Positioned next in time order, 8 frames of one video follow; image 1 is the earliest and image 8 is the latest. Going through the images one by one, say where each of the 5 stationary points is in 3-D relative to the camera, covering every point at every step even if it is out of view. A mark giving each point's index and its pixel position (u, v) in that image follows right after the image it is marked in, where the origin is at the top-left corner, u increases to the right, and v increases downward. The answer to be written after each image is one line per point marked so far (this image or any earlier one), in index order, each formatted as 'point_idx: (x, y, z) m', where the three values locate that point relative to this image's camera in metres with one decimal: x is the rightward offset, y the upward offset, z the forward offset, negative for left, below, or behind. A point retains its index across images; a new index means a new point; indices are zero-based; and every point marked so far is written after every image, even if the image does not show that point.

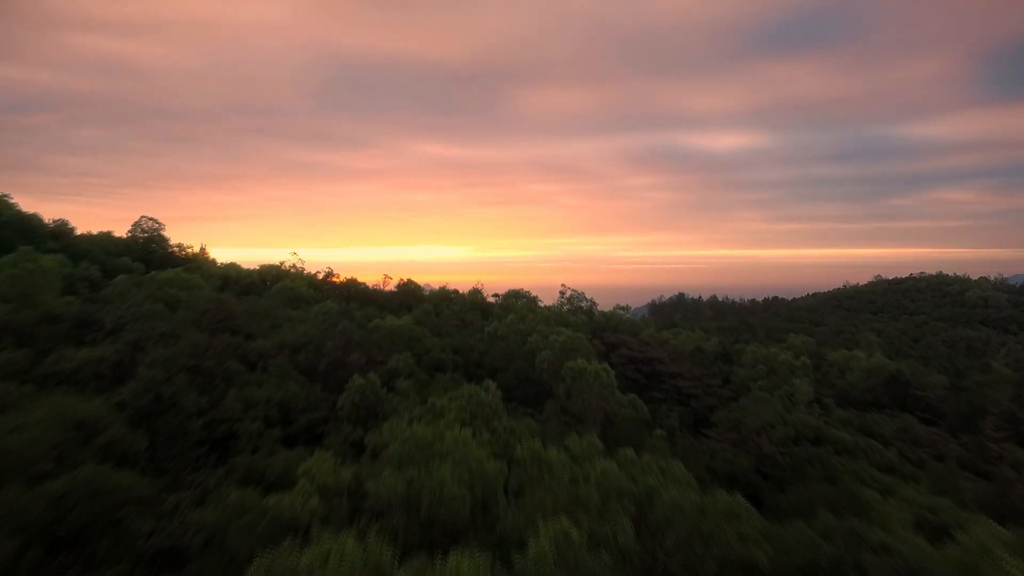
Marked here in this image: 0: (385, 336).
0: (-2.2, -0.9, +8.3) m
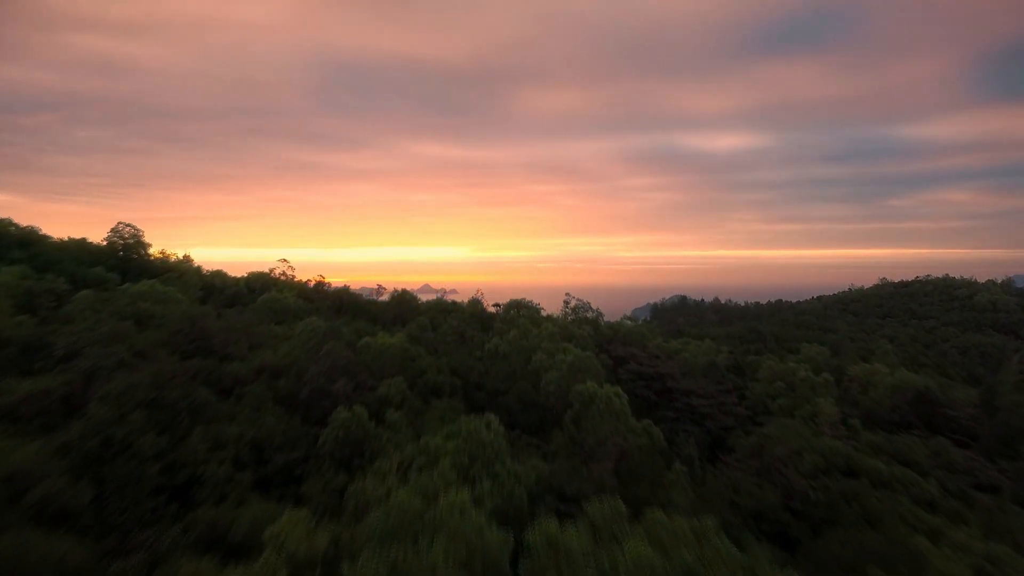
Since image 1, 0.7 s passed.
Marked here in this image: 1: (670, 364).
0: (-2.1, -1.1, +7.6) m
1: (+4.0, -1.9, +12.1) m
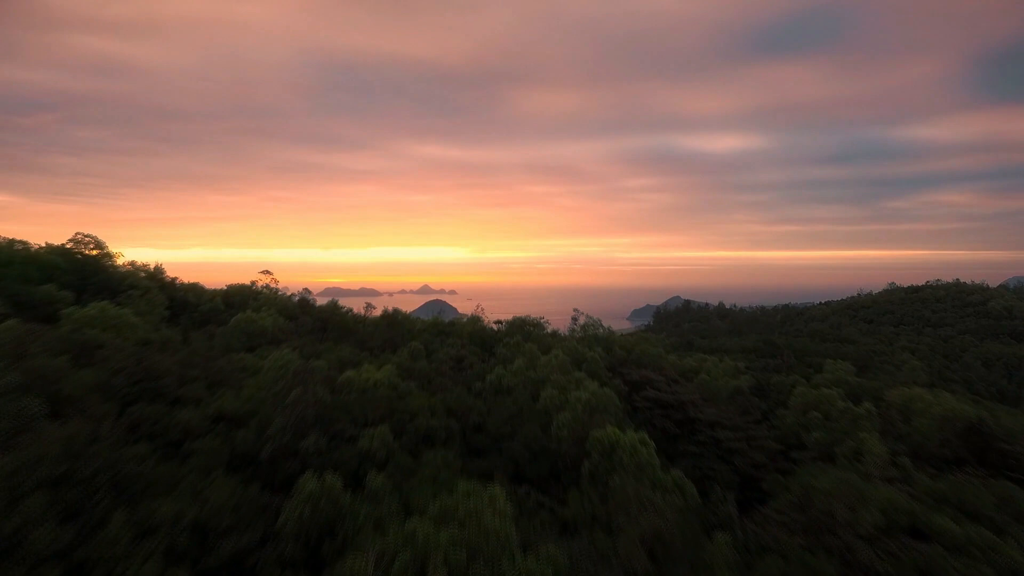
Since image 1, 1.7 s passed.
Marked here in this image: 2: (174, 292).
0: (-2.0, -1.5, +6.4) m
1: (+4.1, -2.3, +11.0) m
2: (-7.8, -0.1, +11.2) m
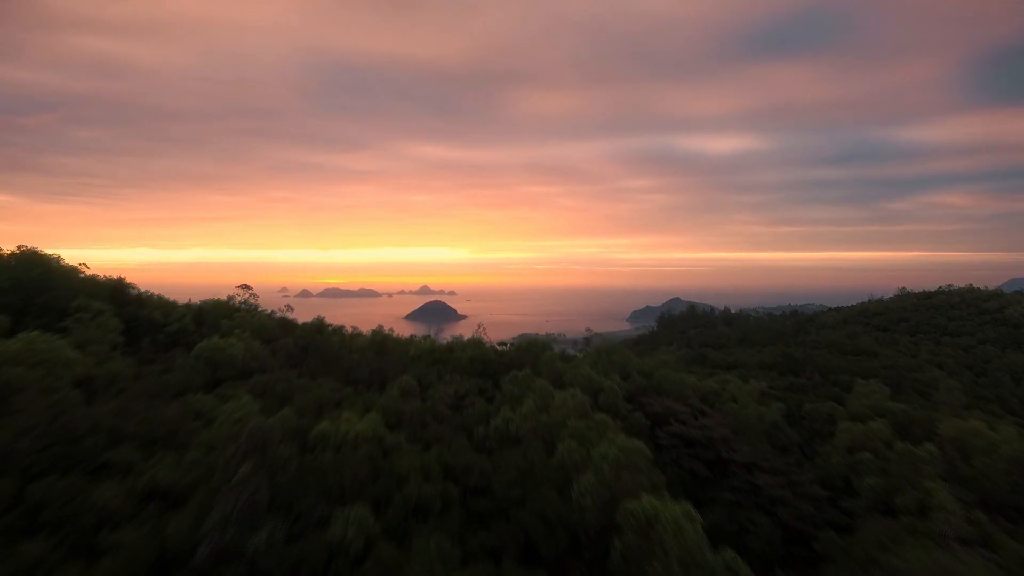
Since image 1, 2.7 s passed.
0: (-1.9, -1.9, +5.2) m
1: (+4.2, -2.7, +9.7) m
2: (-7.7, -0.5, +9.9) m
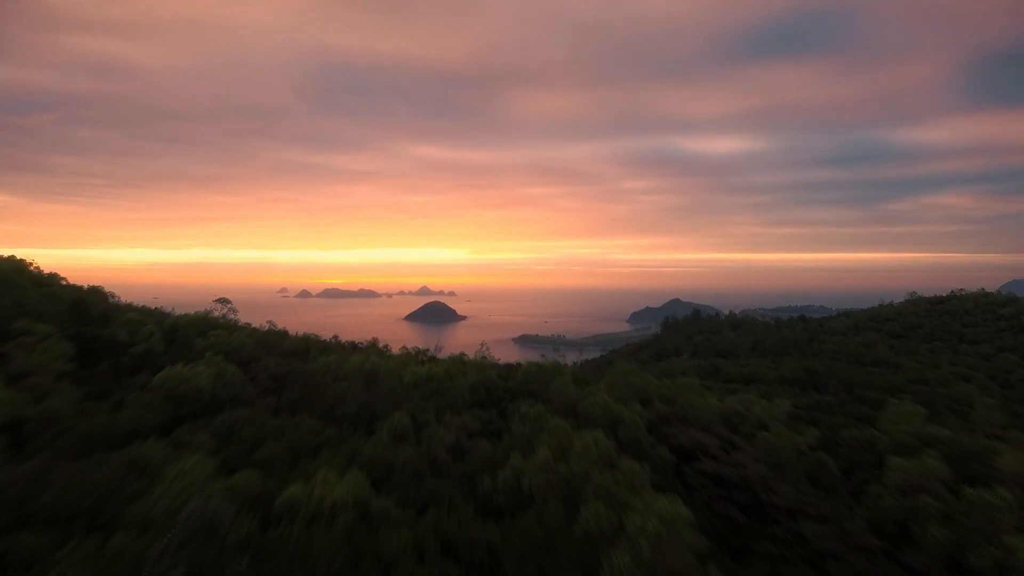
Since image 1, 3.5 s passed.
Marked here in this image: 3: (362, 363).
0: (-1.8, -2.2, +4.1) m
1: (+4.3, -3.0, +8.7) m
2: (-7.6, -0.8, +8.8) m
3: (-2.7, -1.4, +8.8) m
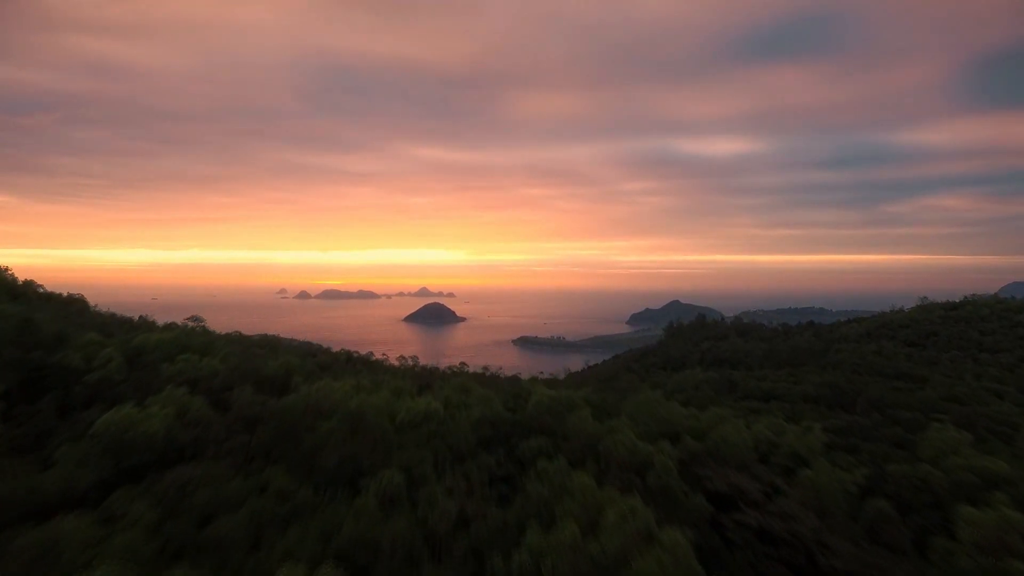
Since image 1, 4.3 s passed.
0: (-1.6, -2.5, +2.9) m
1: (+4.5, -3.3, +7.5) m
2: (-7.4, -1.1, +7.7) m
3: (-2.6, -1.7, +7.7) m
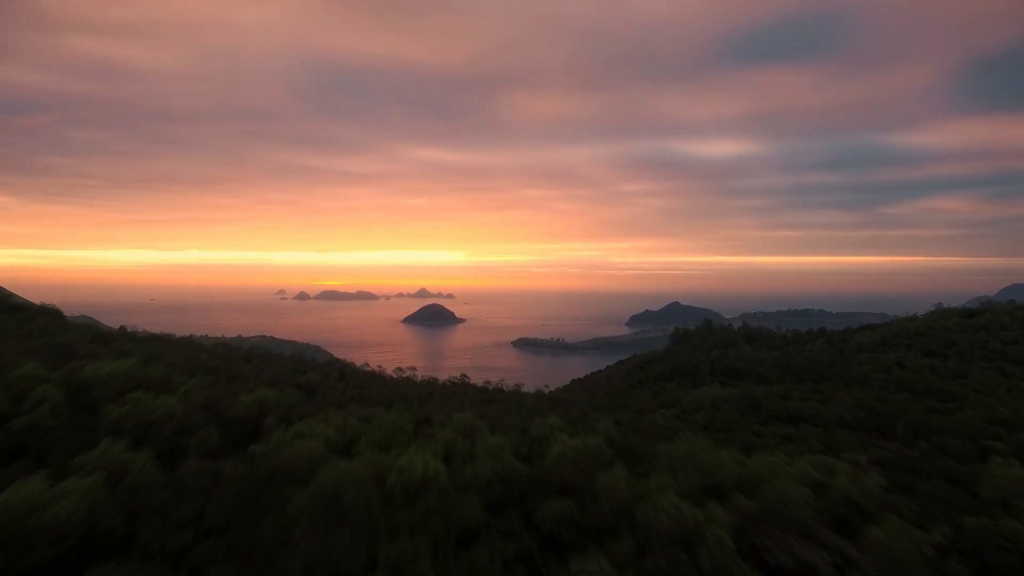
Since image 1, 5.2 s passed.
0: (-1.4, -2.9, +1.6) m
1: (+4.7, -3.7, +6.2) m
2: (-7.2, -1.5, +6.3) m
3: (-2.4, -2.1, +6.3) m
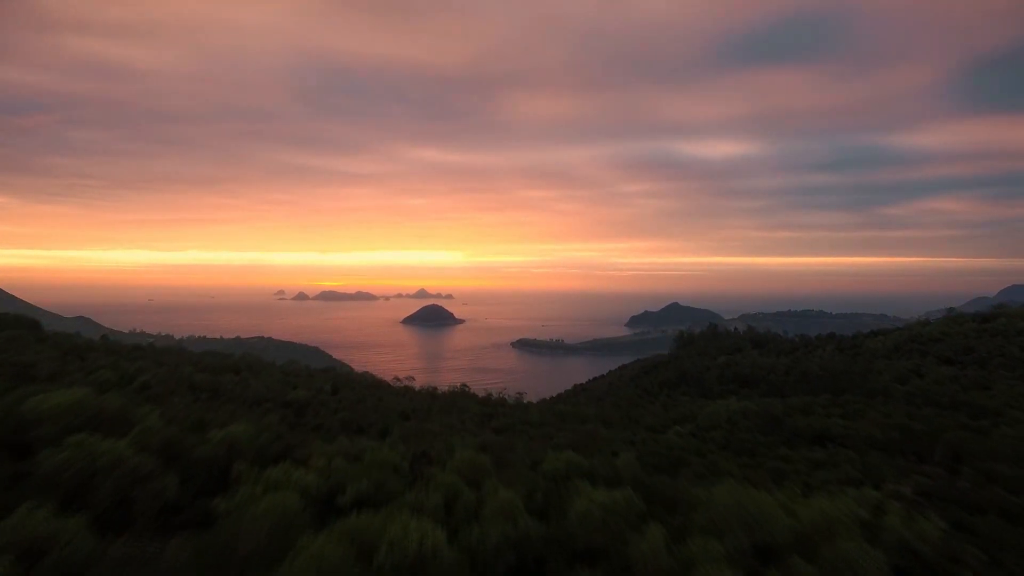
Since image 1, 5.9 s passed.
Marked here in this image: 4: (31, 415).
0: (-1.2, -3.1, +0.5) m
1: (+4.9, -4.0, +5.1) m
2: (-7.0, -1.7, +5.2) m
3: (-2.2, -2.3, +5.2) m
4: (-6.6, -1.7, +6.5) m
